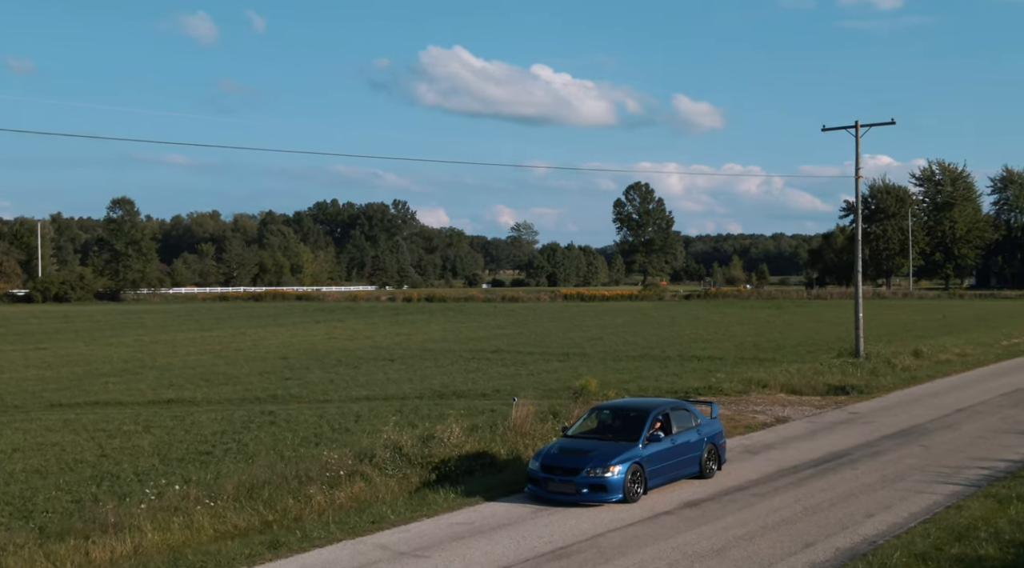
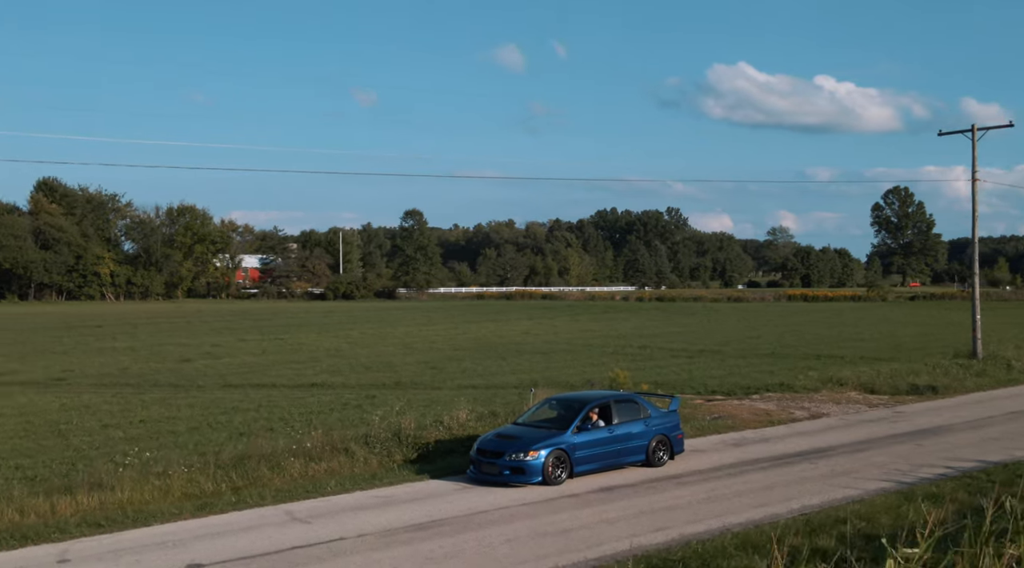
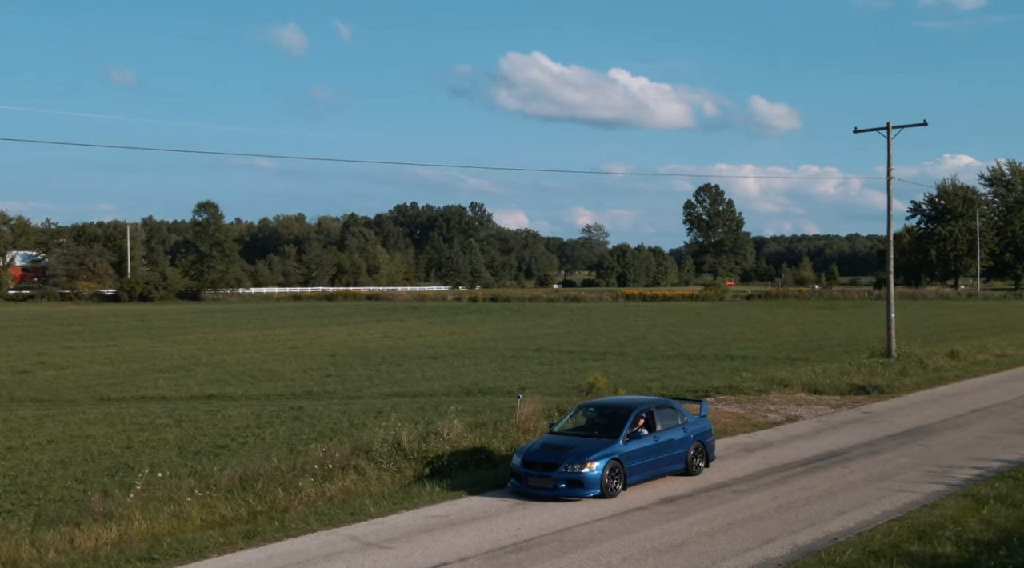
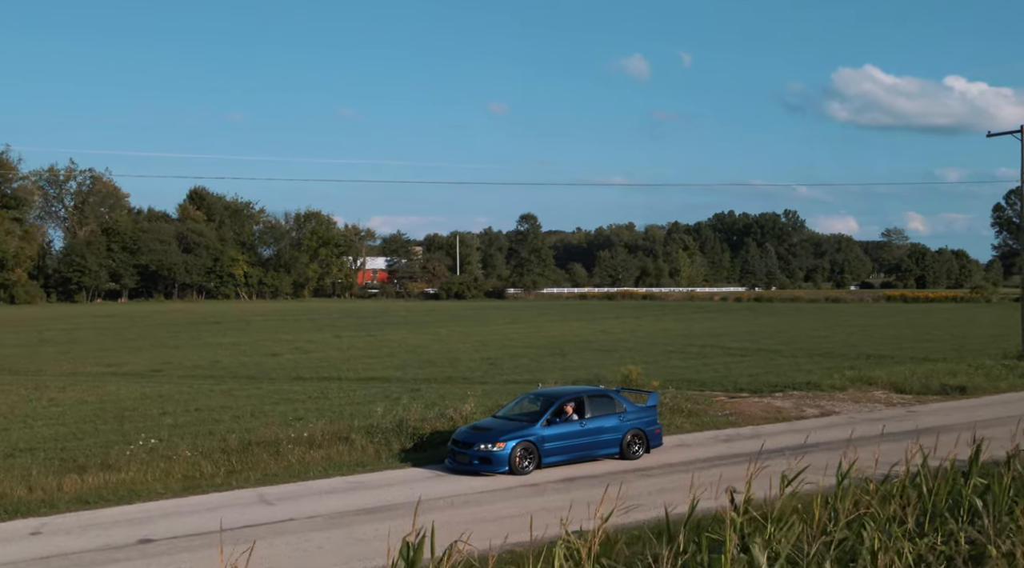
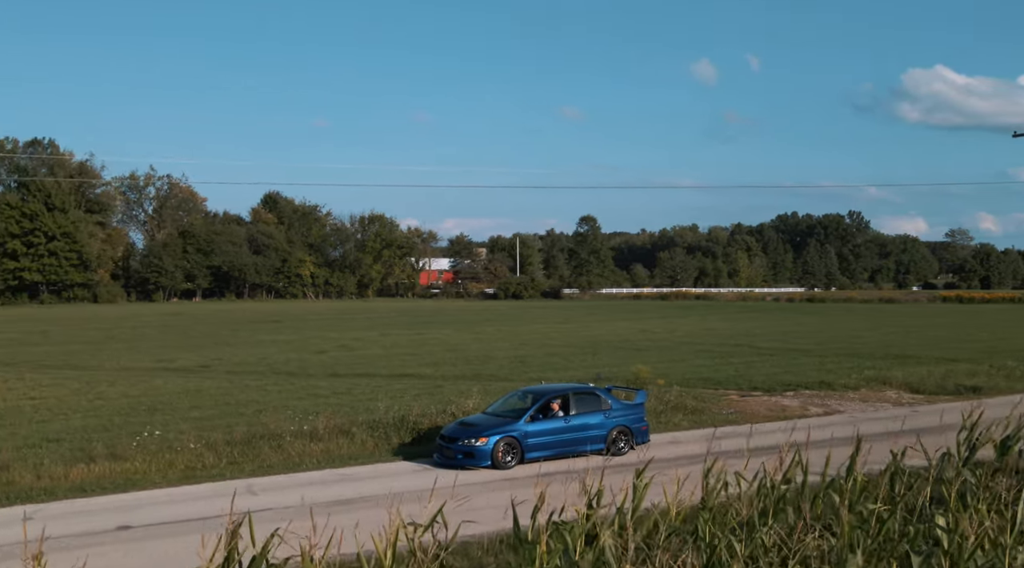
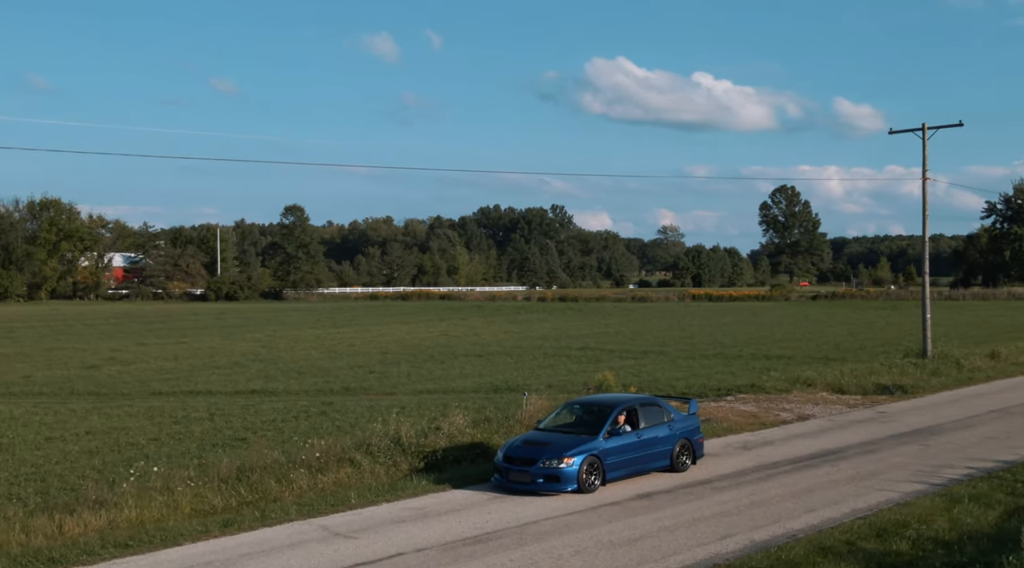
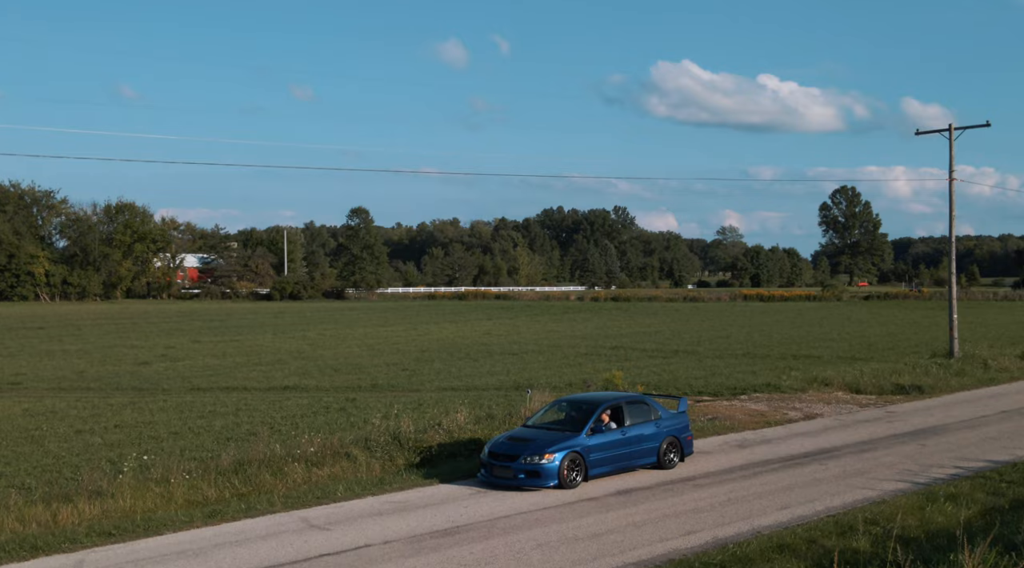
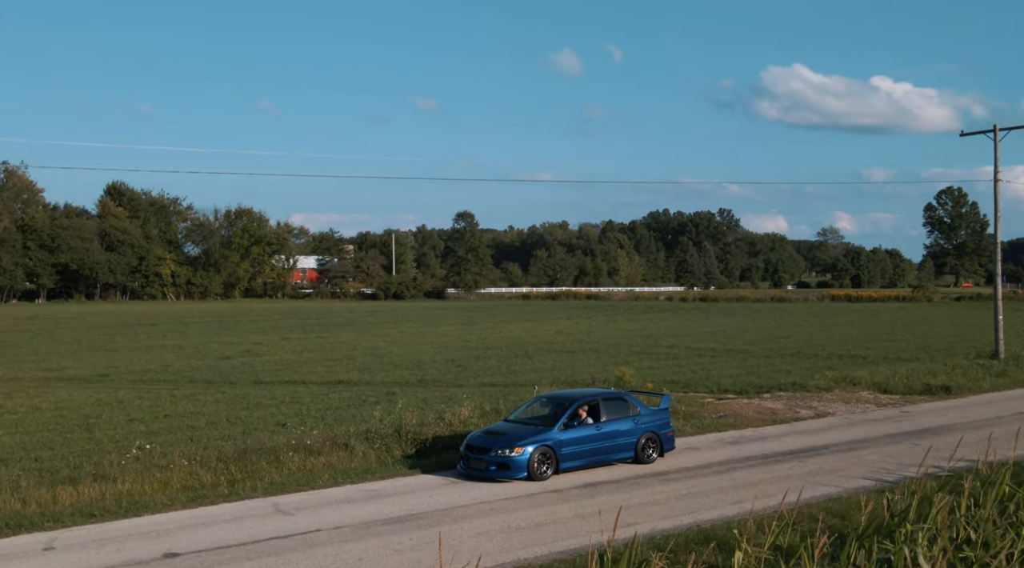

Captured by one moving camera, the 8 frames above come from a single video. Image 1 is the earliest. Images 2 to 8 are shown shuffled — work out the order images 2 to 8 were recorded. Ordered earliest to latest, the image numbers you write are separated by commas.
3, 6, 7, 2, 8, 4, 5
